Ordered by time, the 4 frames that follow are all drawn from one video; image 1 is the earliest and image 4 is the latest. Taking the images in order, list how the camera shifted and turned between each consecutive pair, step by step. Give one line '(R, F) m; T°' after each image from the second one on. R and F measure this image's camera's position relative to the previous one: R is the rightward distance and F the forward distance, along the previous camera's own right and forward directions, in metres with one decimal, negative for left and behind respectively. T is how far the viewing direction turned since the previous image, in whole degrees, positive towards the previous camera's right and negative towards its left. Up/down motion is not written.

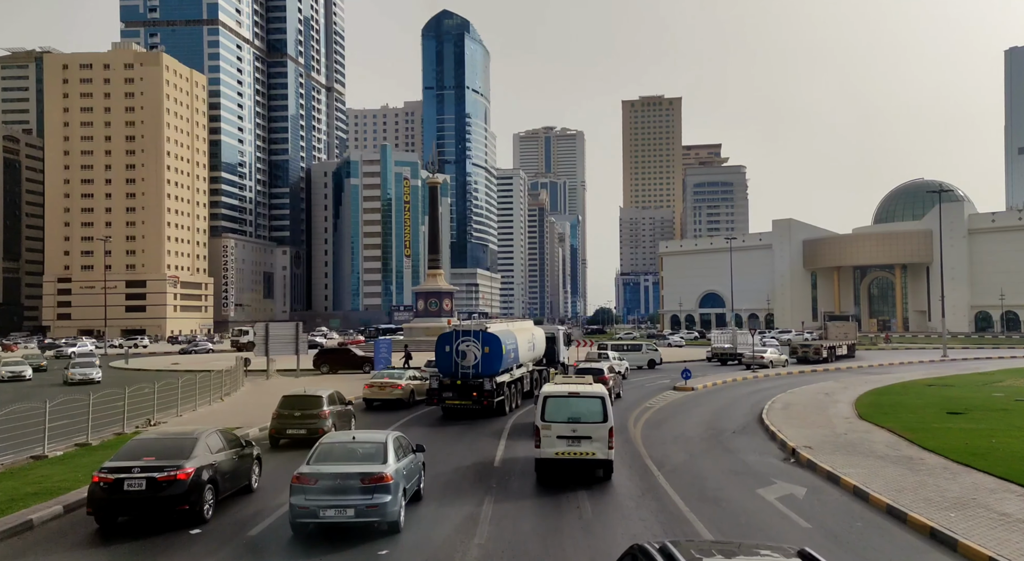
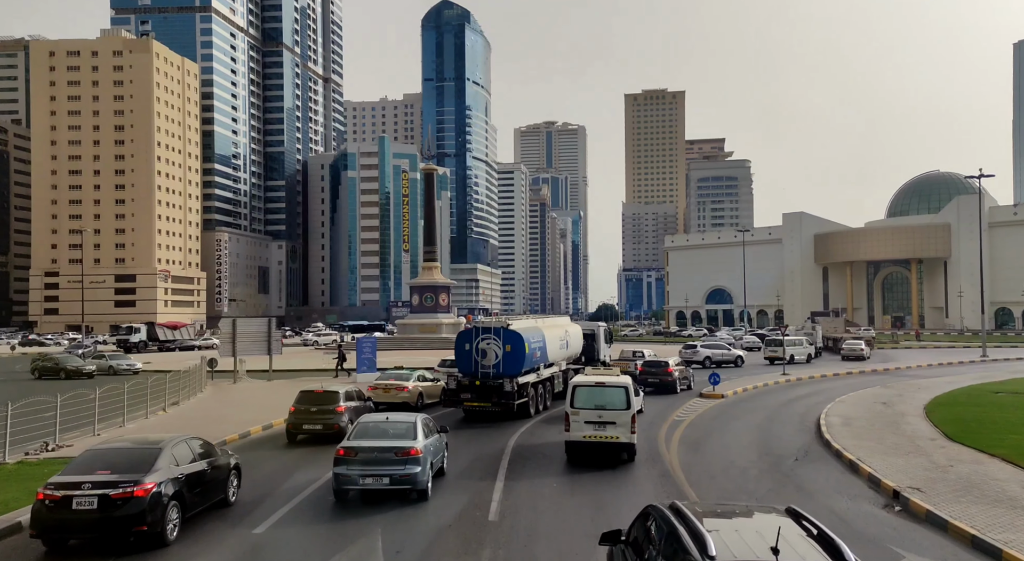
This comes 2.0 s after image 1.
(0.0, +3.7) m; 0°
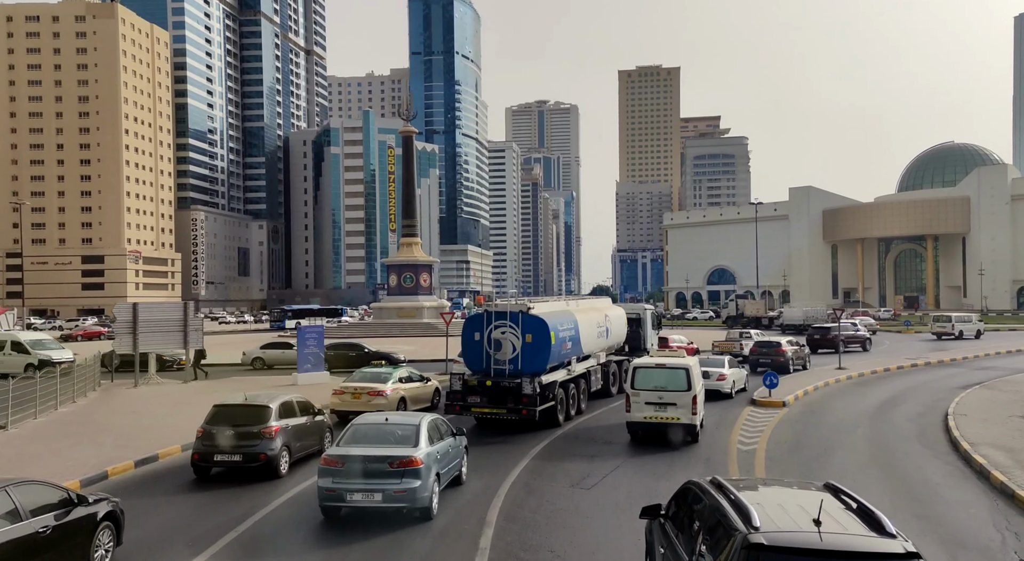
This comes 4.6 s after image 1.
(+0.1, +6.3) m; +1°
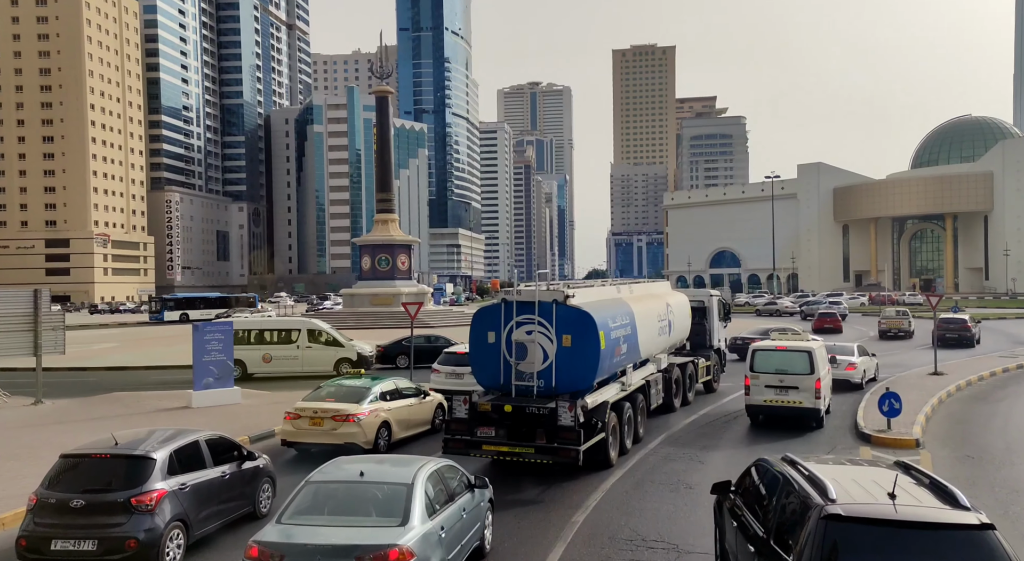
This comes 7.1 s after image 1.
(+0.1, +6.2) m; 0°
